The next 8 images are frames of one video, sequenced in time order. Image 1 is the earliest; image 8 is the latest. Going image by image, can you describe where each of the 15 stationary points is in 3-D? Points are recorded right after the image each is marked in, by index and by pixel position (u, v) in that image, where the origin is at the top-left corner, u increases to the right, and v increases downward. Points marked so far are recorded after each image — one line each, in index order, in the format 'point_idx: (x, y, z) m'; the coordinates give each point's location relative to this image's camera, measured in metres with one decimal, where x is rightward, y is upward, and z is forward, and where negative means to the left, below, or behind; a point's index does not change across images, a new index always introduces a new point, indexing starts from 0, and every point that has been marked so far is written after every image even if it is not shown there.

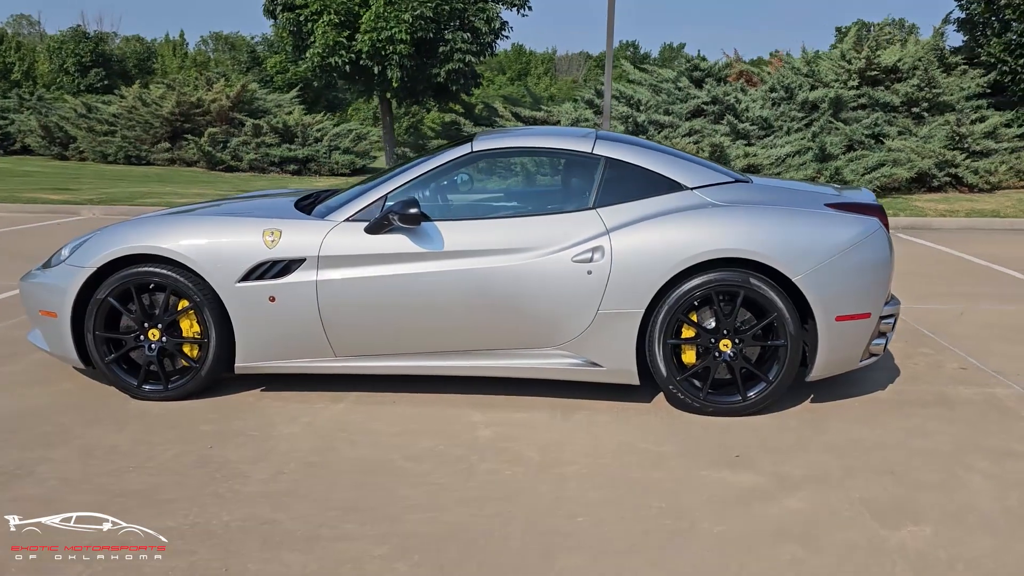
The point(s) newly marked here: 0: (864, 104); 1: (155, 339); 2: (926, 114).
0: (+6.0, +3.1, +14.9) m
1: (-1.7, -0.3, +4.2) m
2: (+7.1, +3.0, +14.9) m
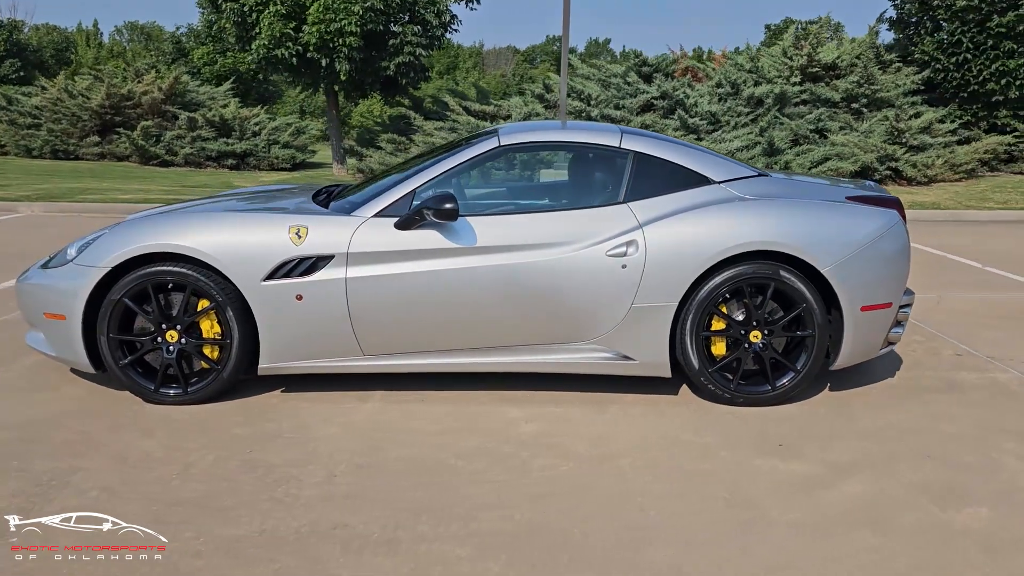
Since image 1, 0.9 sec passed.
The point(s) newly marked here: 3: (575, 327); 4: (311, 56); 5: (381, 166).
0: (+5.2, +3.3, +15.3) m
1: (-1.6, -0.2, +4.1) m
2: (+6.2, +3.1, +15.4) m
3: (+0.3, -0.2, +4.1) m
4: (-3.5, +4.0, +15.1) m
5: (-2.4, +2.2, +15.8) m
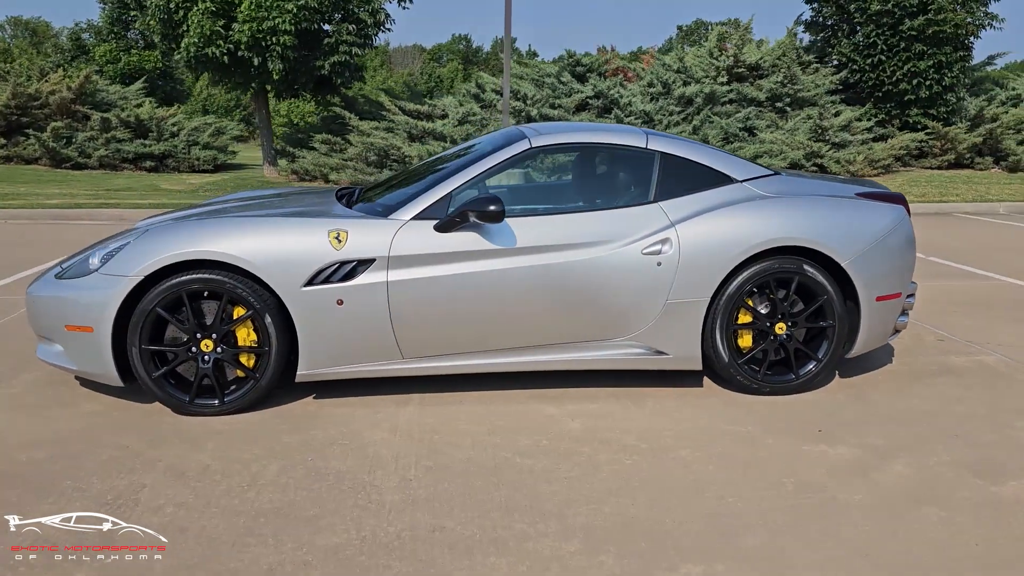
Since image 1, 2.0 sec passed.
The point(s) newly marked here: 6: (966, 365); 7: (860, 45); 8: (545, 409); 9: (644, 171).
0: (+4.0, +3.4, +15.9) m
1: (-1.4, -0.3, +4.0) m
2: (+5.1, +3.3, +16.1) m
3: (+0.5, -0.2, +4.2) m
4: (-4.5, +3.9, +14.7) m
5: (-3.5, +2.2, +15.5) m
6: (+2.6, -0.4, +5.0) m
7: (+6.4, +4.5, +16.1) m
8: (+0.2, -0.6, +4.1) m
9: (+0.7, +0.6, +4.4) m
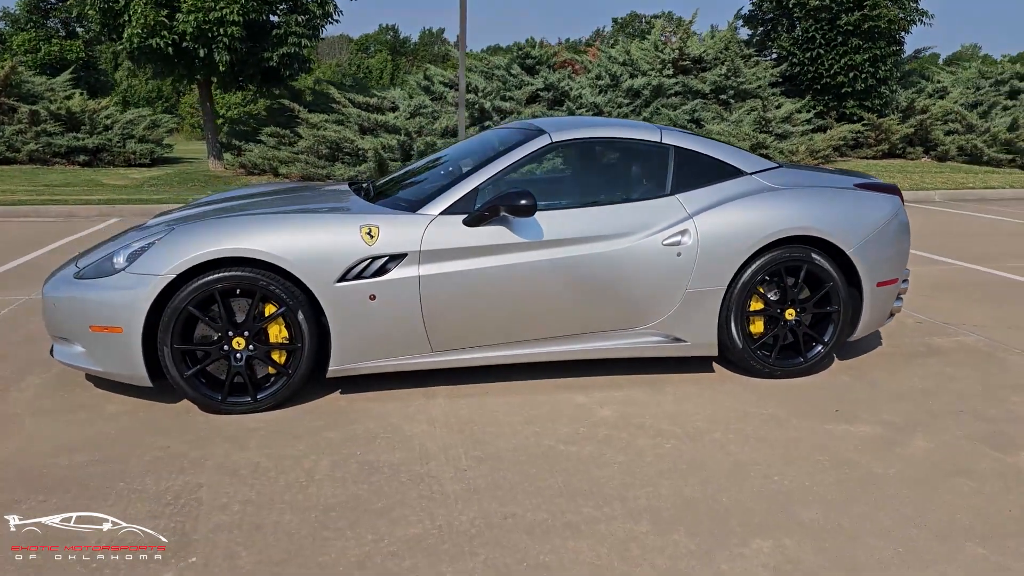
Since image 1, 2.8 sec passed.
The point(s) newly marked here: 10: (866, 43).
0: (+3.1, +3.6, +16.2) m
1: (-1.2, -0.3, +4.0) m
2: (+4.2, +3.5, +16.5) m
3: (+0.6, -0.1, +4.3) m
4: (-5.3, +4.0, +14.3) m
5: (-4.4, +2.2, +15.3) m
6: (+2.6, -0.3, +5.3) m
7: (+5.5, +4.7, +16.6) m
8: (+0.3, -0.5, +4.3) m
9: (+0.8, +0.6, +4.5) m
10: (+6.6, +4.5, +16.1) m
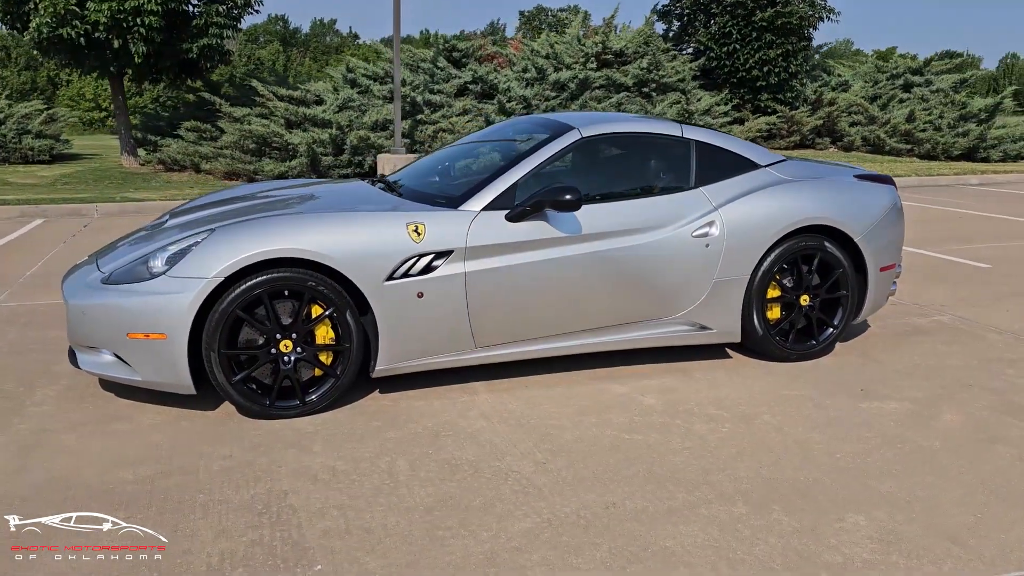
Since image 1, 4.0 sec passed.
0: (+1.7, +3.8, +16.5) m
1: (-1.0, -0.3, +3.9) m
2: (+2.7, +3.8, +16.9) m
3: (+0.8, -0.1, +4.4) m
4: (-6.4, +3.9, +13.6) m
5: (-5.5, +2.2, +14.7) m
6: (+2.7, -0.2, +5.6) m
7: (+4.0, +5.0, +17.2) m
8: (+0.5, -0.5, +4.3) m
9: (+0.9, +0.7, +4.6) m
10: (+5.2, +4.8, +16.8) m
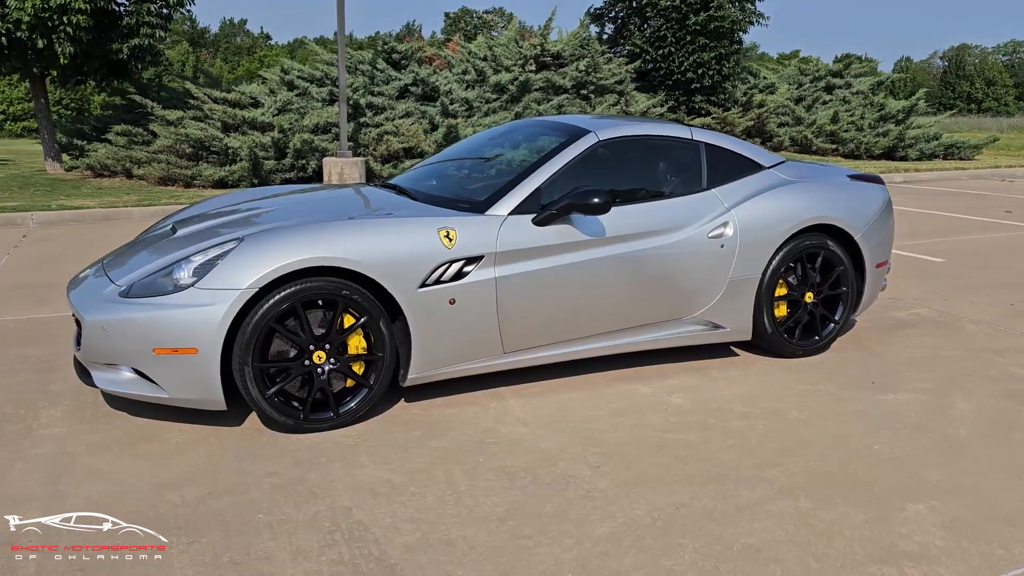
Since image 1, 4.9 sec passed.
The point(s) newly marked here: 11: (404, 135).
0: (+0.6, +3.8, +16.6) m
1: (-0.8, -0.3, +3.8) m
2: (+1.6, +3.8, +17.1) m
3: (+0.9, -0.1, +4.5) m
4: (-7.3, +3.7, +13.0) m
5: (-6.4, +2.1, +14.1) m
6: (+2.7, -0.2, +5.9) m
7: (+2.8, +5.0, +17.5) m
8: (+0.6, -0.5, +4.4) m
9: (+1.0, +0.7, +4.7) m
10: (+3.9, +4.9, +17.3) m
11: (-1.7, +2.5, +14.0) m
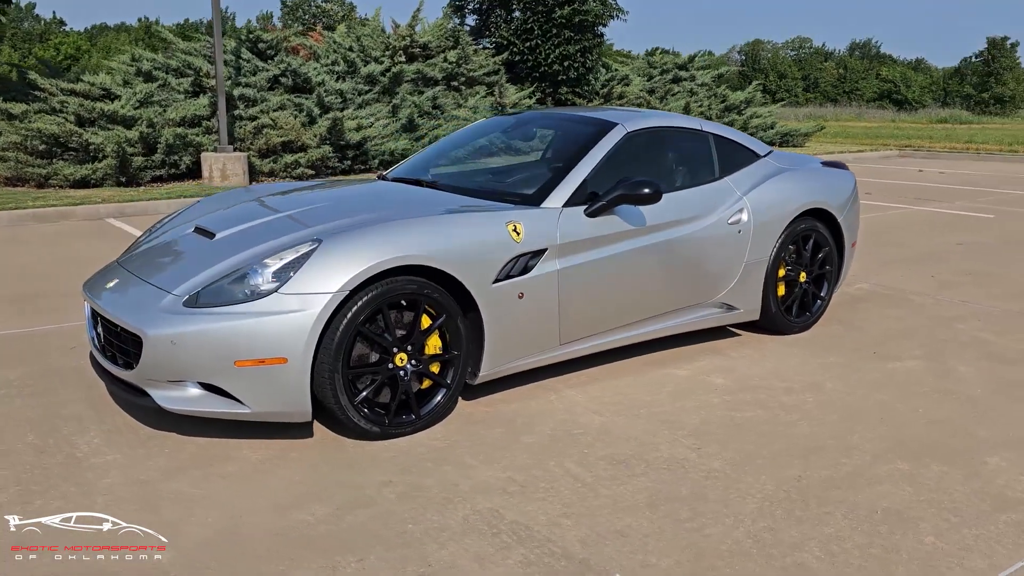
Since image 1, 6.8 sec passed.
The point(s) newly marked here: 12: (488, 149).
0: (-1.8, +3.9, +16.4) m
1: (-0.5, -0.3, +3.6) m
2: (-1.0, +3.9, +17.1) m
3: (+1.1, 0.0, +4.7) m
4: (-8.8, +3.5, +11.3) m
5: (-8.1, +1.9, +12.6) m
6: (+2.5, 0.0, +6.4) m
7: (0.0, +5.3, +17.8) m
8: (+0.8, -0.4, +4.5) m
9: (+1.1, +0.8, +4.9) m
10: (+1.3, +5.2, +17.8) m
11: (-3.5, +2.5, +13.5) m
12: (-0.1, +0.8, +4.9) m
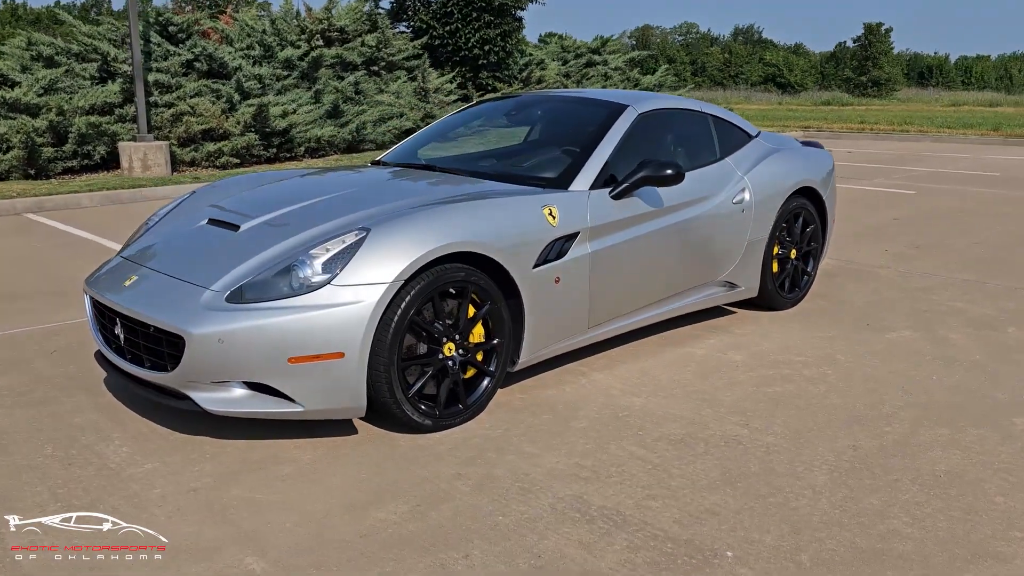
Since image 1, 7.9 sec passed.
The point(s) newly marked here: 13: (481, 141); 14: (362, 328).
0: (-3.3, +4.1, +16.0) m
1: (-0.3, -0.3, +3.5) m
2: (-2.5, +4.1, +16.8) m
3: (+1.1, +0.1, +4.8) m
4: (-9.5, +3.4, +10.1) m
5: (-9.0, +1.8, +11.5) m
6: (+2.4, +0.2, +6.6) m
7: (-1.6, +5.5, +17.5) m
8: (+0.9, -0.3, +4.6) m
9: (+1.1, +0.9, +5.0) m
10: (-0.4, +5.5, +17.7) m
11: (-4.6, +2.6, +12.9) m
12: (-0.1, +0.9, +4.8) m
13: (-0.2, +0.8, +4.8) m
14: (-0.6, -0.1, +3.2) m
